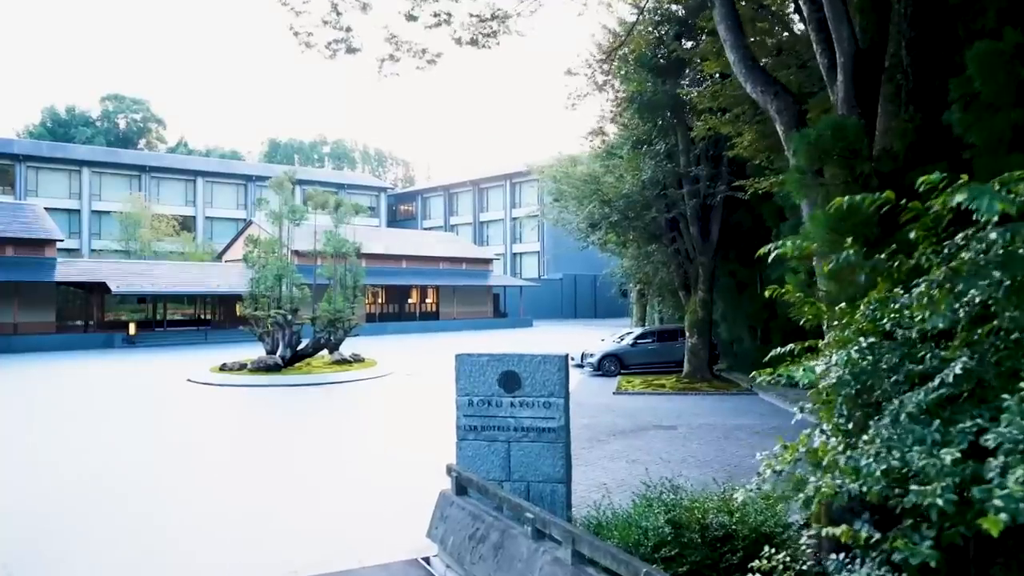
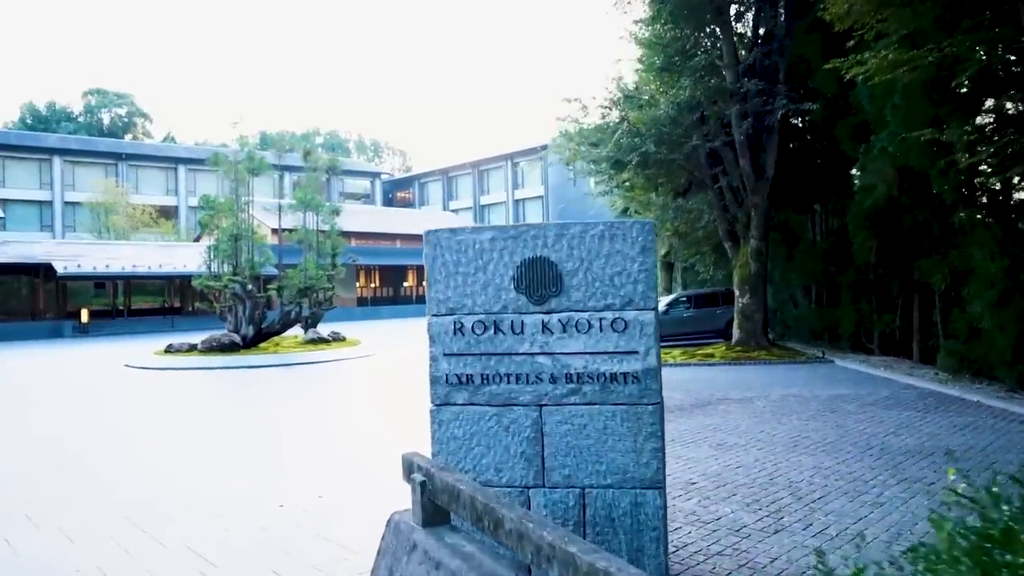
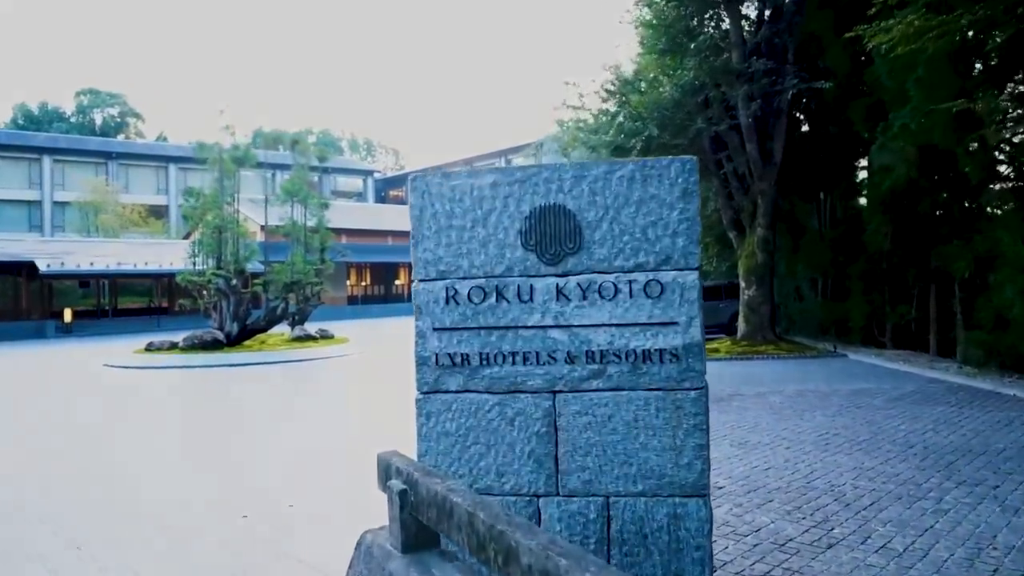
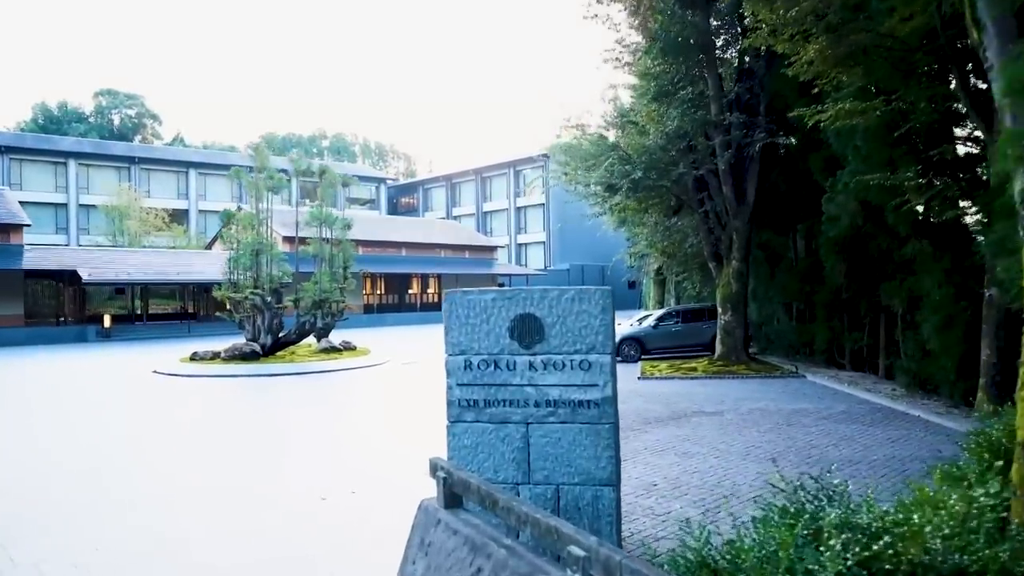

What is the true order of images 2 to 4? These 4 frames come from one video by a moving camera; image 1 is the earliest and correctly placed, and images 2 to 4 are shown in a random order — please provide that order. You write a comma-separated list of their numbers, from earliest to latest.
4, 2, 3
